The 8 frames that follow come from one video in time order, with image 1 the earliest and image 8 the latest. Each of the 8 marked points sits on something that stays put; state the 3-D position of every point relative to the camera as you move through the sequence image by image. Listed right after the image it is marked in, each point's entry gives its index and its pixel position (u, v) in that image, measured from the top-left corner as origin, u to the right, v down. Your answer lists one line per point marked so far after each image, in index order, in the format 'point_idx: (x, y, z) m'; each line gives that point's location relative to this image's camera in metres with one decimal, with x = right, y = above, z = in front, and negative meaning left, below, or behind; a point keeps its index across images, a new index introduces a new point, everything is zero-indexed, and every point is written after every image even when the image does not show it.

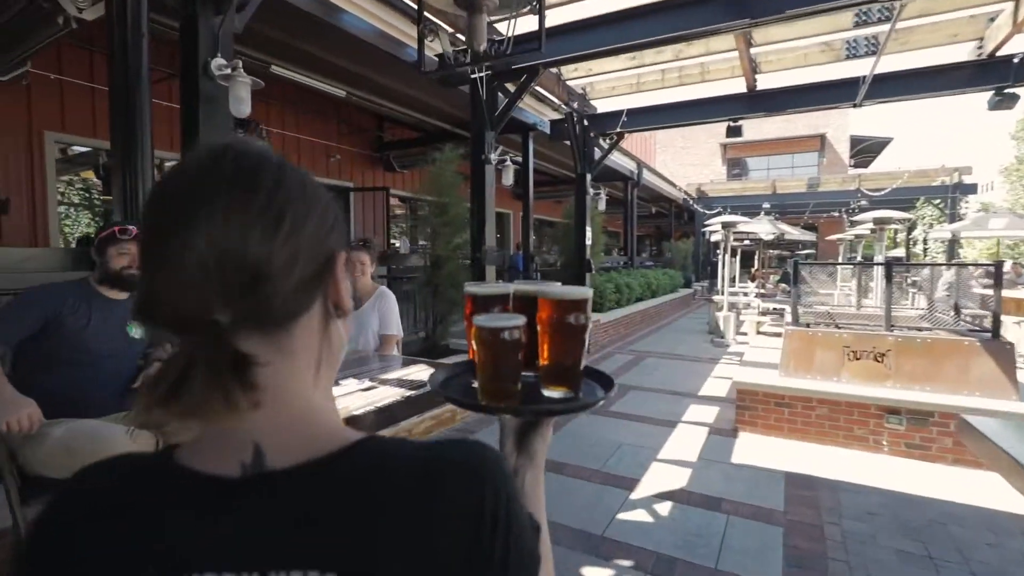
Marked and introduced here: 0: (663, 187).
0: (+4.9, +3.3, +16.4) m
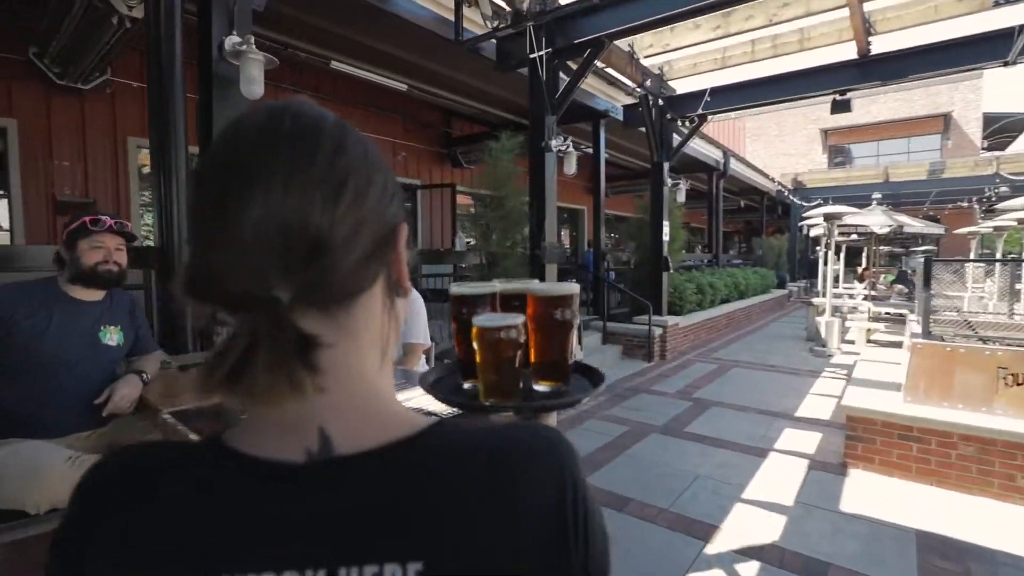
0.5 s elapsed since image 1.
0: (+7.2, +3.3, +15.0) m
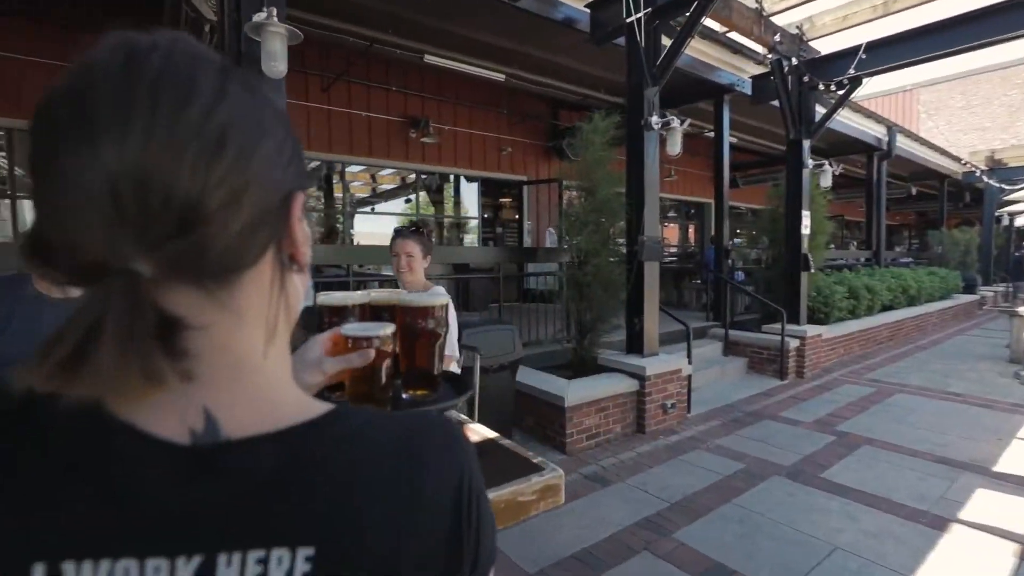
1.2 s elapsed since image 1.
0: (+10.2, +3.2, +12.3) m
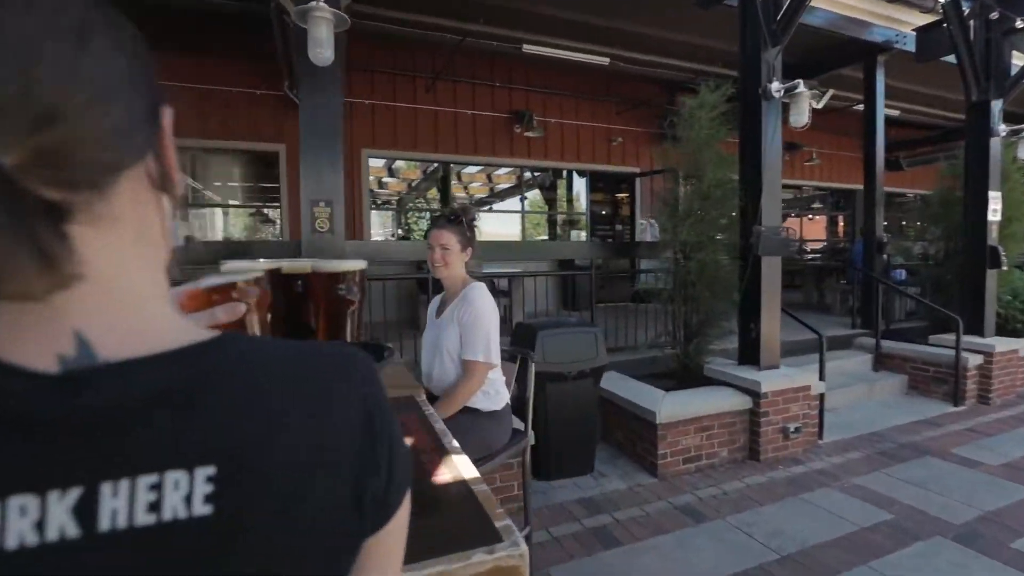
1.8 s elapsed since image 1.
0: (+12.5, +3.1, +9.2) m
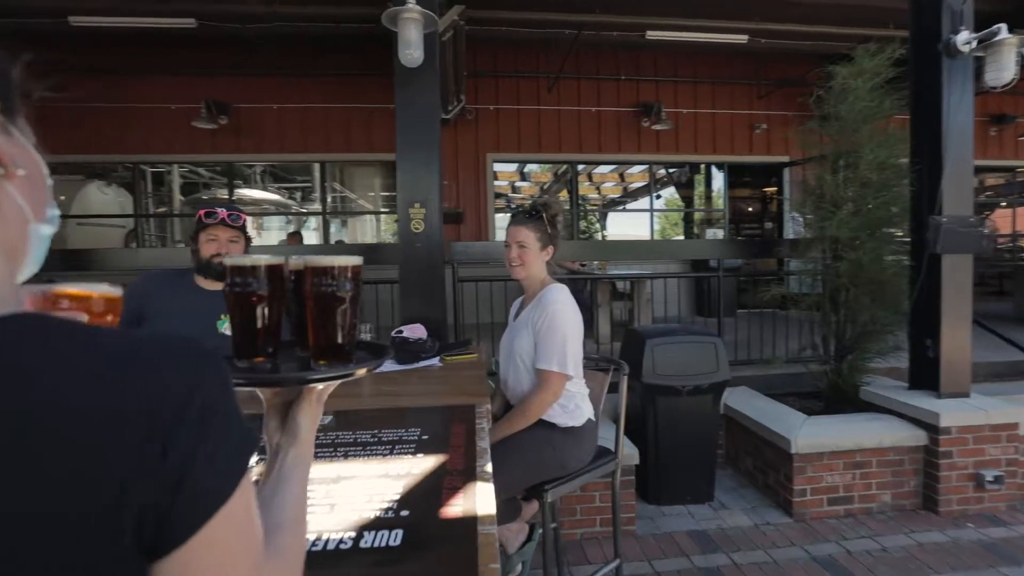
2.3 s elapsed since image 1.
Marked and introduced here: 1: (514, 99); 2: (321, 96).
0: (+14.3, +2.9, +5.4) m
1: (0.0, +2.7, +7.2) m
2: (-2.5, +2.5, +6.6) m
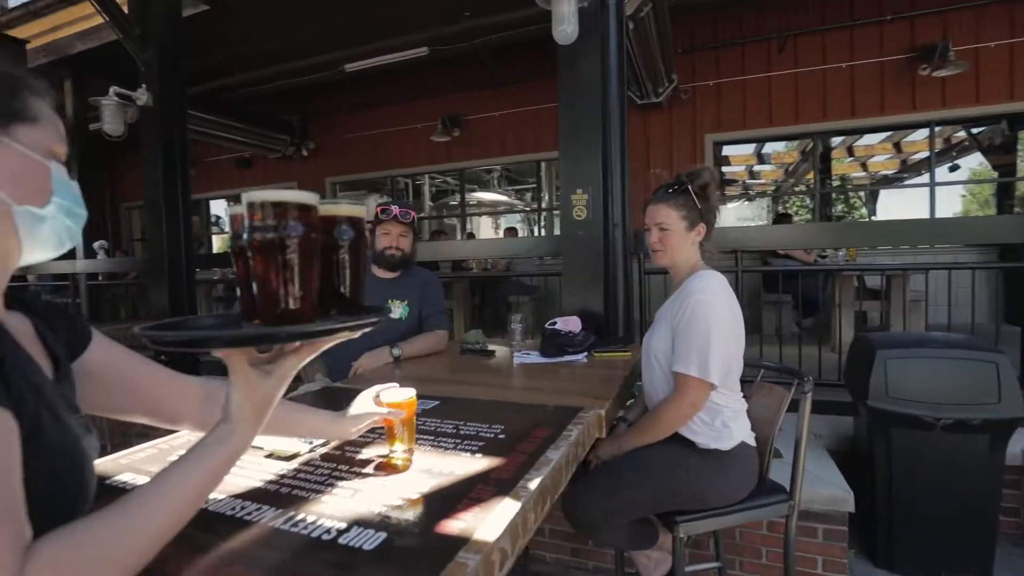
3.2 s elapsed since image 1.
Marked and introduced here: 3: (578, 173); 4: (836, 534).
0: (+14.8, +2.8, -1.5) m
1: (+2.8, +2.7, +6.3) m
2: (+0.3, +2.6, +6.9) m
3: (+0.3, +0.6, +2.5) m
4: (+1.3, -1.0, +2.1) m
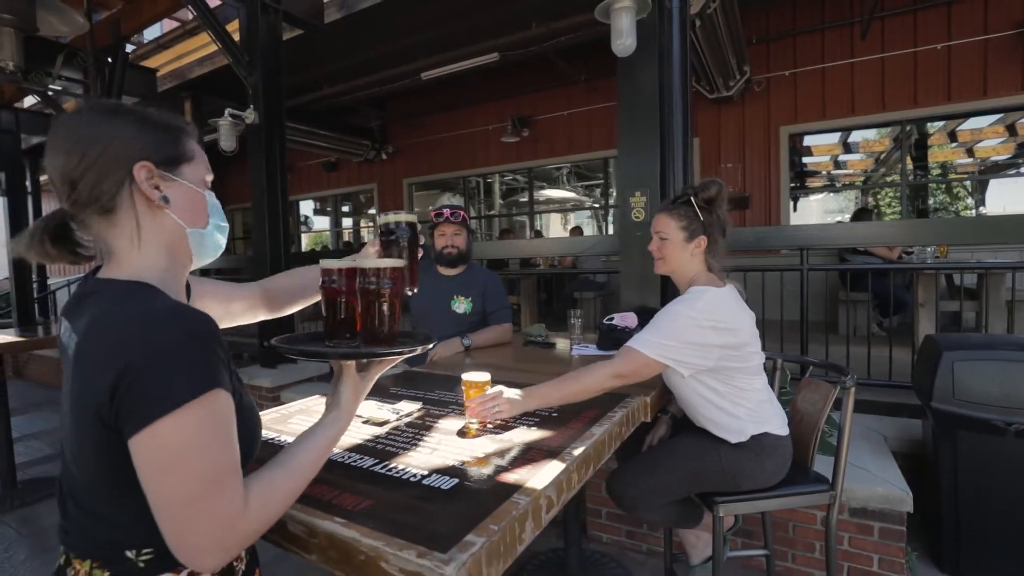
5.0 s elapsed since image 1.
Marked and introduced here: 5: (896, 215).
0: (+14.5, +2.6, -3.4) m
1: (+3.7, +2.8, +6.0) m
2: (+1.2, +2.6, +7.0) m
3: (+0.7, +0.6, +2.6) m
4: (+1.6, -1.0, +2.1) m
5: (+4.7, +0.9, +6.2) m
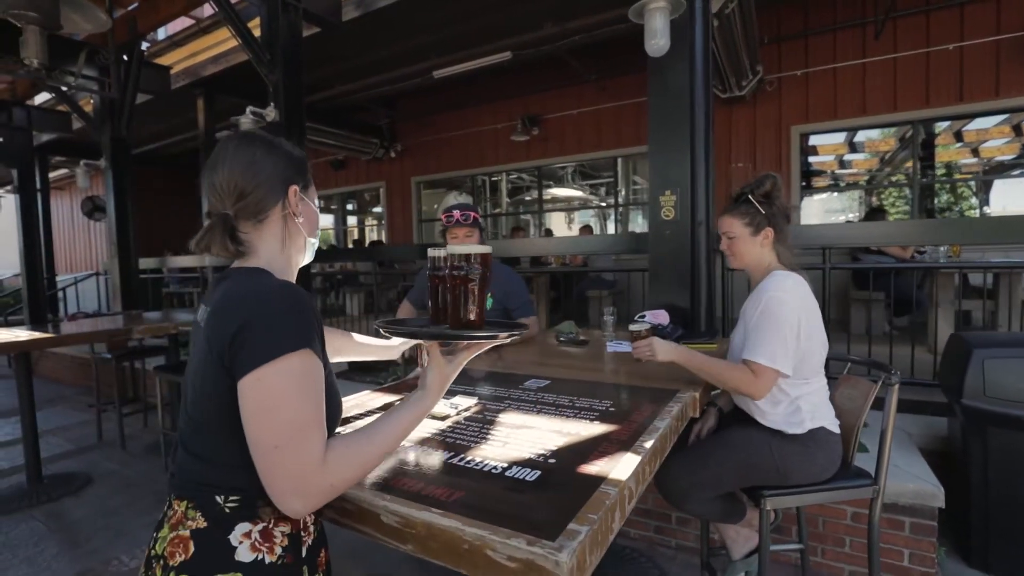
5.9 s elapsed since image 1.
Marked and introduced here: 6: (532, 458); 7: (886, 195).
0: (+14.7, +2.6, -3.3) m
1: (+3.8, +2.8, +6.1) m
2: (+1.4, +2.7, +7.0) m
3: (+0.8, +0.6, +2.7) m
4: (+1.7, -1.0, +2.1) m
5: (+4.9, +0.9, +6.3) m
6: (0.0, -0.4, +1.1) m
7: (+4.7, +1.2, +6.3) m
